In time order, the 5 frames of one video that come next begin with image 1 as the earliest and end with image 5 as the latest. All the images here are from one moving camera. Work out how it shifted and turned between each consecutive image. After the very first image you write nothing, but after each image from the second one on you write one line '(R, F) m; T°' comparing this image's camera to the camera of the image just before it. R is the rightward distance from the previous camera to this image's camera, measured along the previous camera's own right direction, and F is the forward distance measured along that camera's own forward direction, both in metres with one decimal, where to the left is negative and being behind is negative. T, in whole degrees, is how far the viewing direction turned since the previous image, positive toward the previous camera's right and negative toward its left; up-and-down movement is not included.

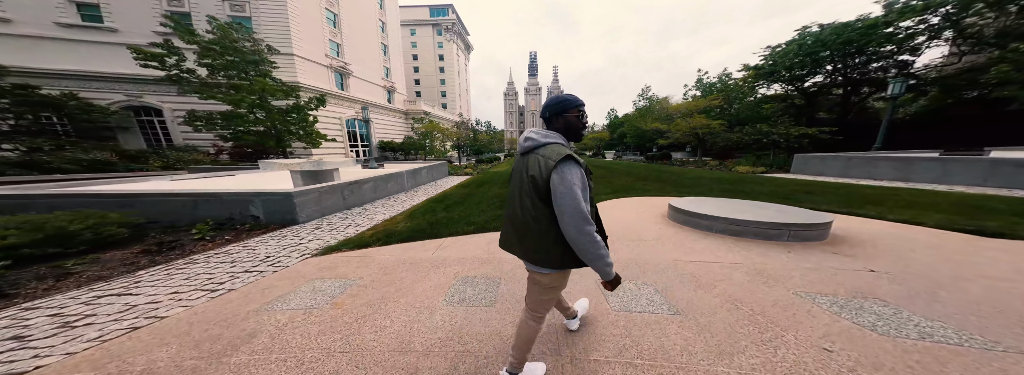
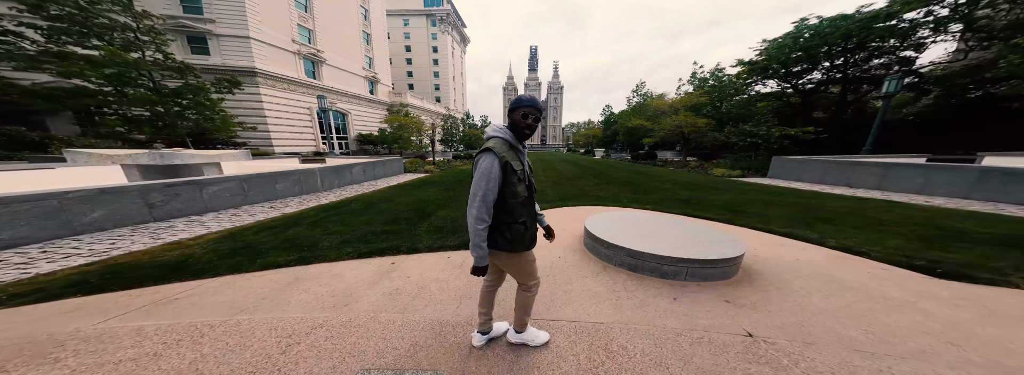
(+2.4, +1.0) m; 0°
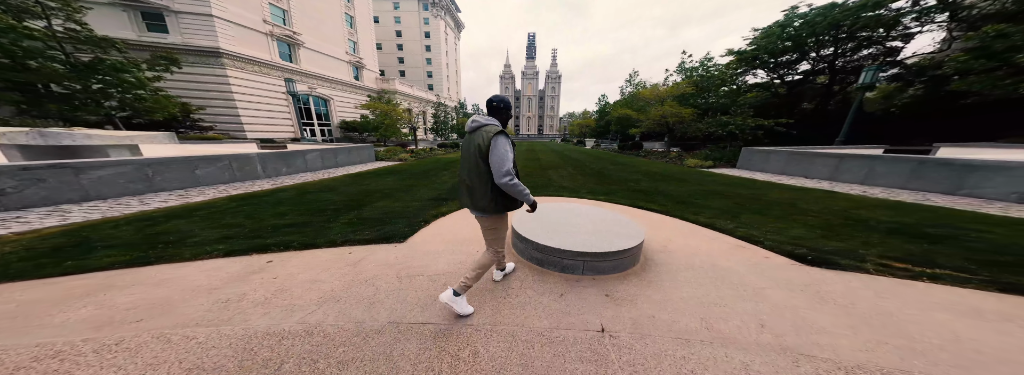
(+1.4, +0.2) m; +1°
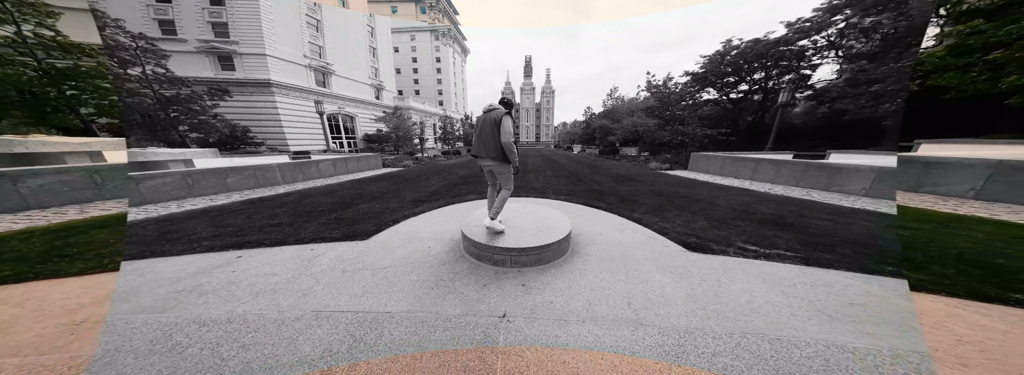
(+0.7, -0.4) m; +4°
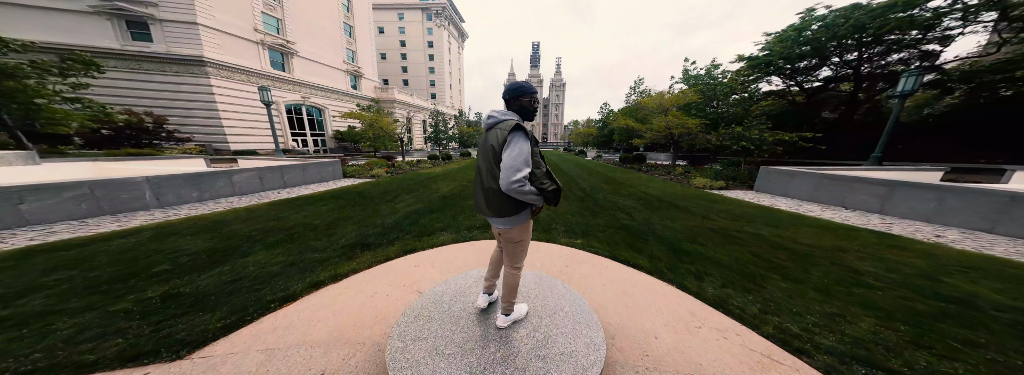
(+0.4, +2.0) m; -5°
